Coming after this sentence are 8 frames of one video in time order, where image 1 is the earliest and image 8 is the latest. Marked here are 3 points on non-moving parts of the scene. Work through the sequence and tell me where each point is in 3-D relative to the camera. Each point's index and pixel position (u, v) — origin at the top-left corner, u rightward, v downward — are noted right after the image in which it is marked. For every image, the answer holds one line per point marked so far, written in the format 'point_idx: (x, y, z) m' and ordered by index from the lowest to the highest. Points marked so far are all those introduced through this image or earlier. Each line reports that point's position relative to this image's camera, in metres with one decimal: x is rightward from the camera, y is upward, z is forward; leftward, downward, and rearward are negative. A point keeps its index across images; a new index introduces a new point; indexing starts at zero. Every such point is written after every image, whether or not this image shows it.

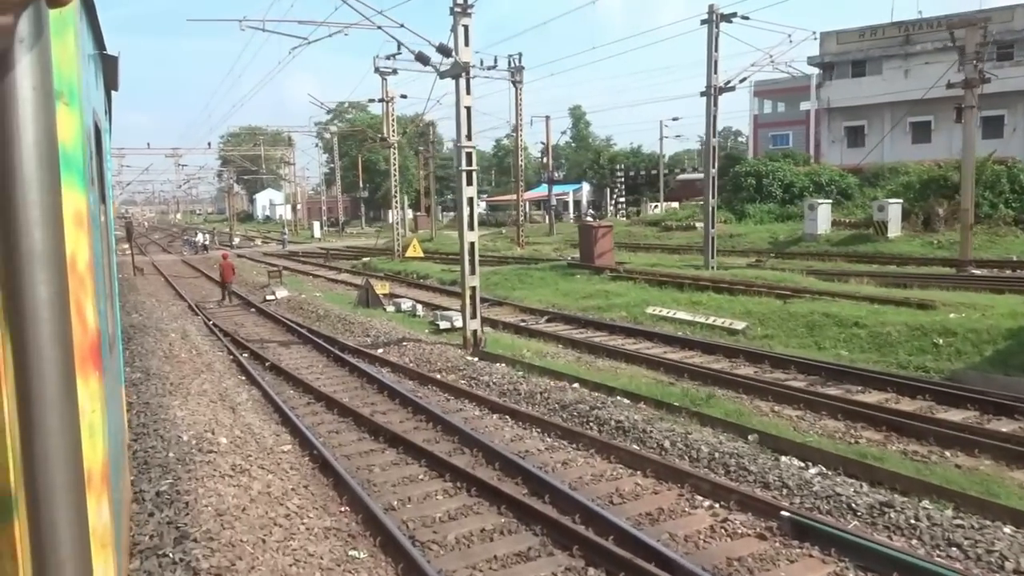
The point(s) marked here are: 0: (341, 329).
0: (-3.2, -0.8, +16.5) m
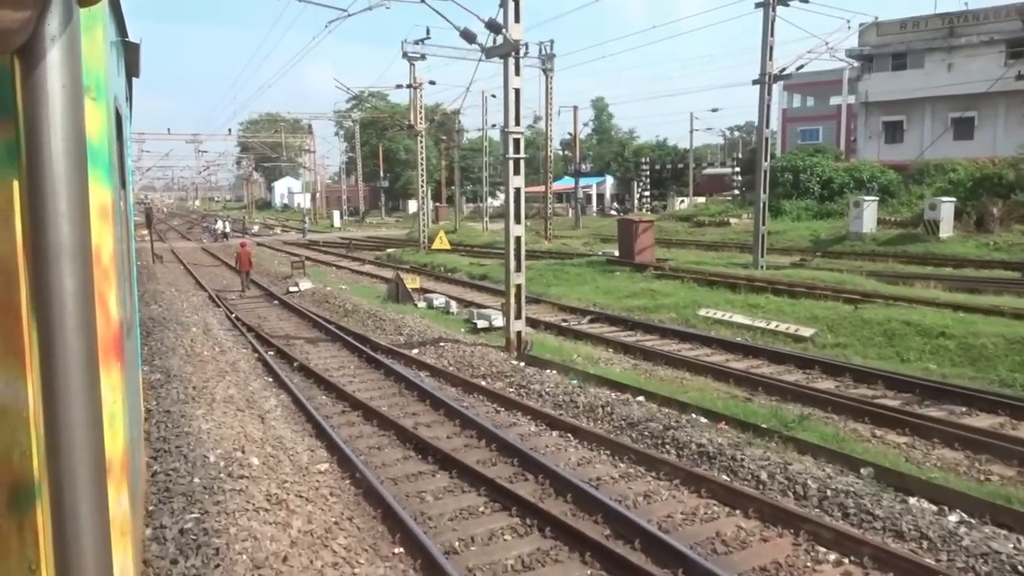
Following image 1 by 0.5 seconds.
0: (-2.4, -0.7, +15.5) m
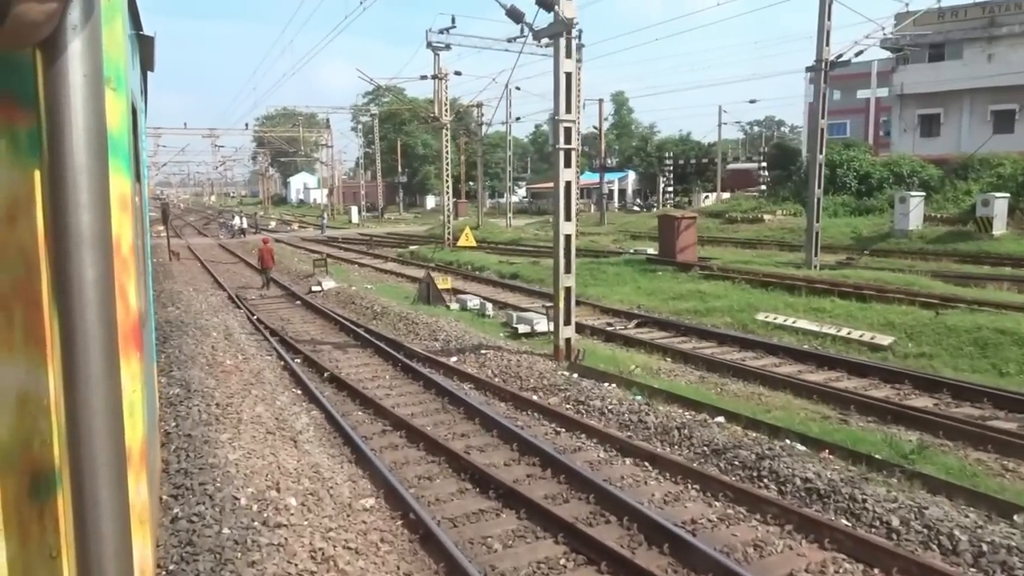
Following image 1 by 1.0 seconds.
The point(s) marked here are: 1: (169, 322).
0: (-1.8, -0.7, +14.4) m
1: (-5.6, -0.5, +14.5) m
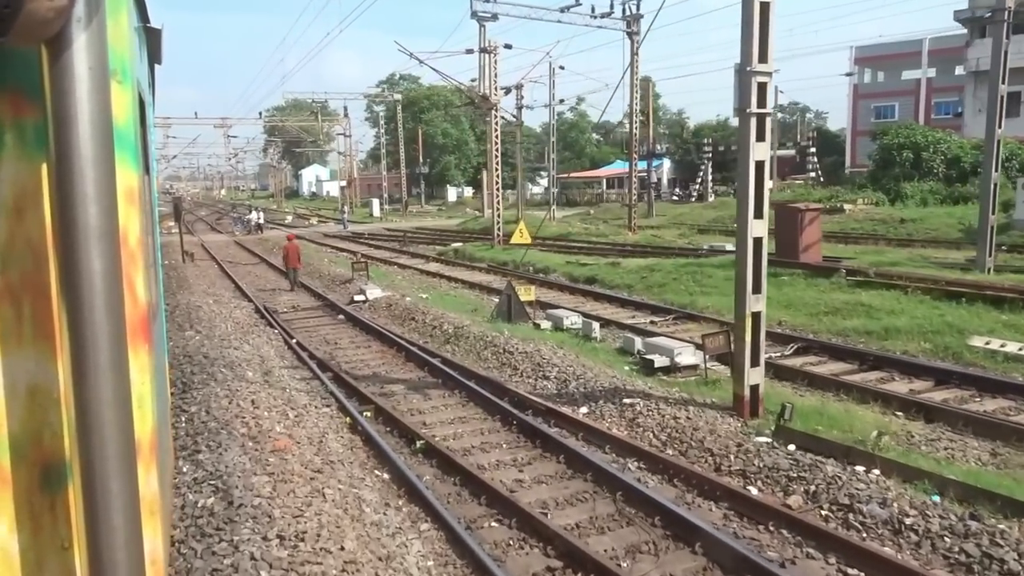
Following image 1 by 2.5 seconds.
0: (-0.2, -1.0, +11.0) m
1: (-4.0, -0.8, +11.0) m
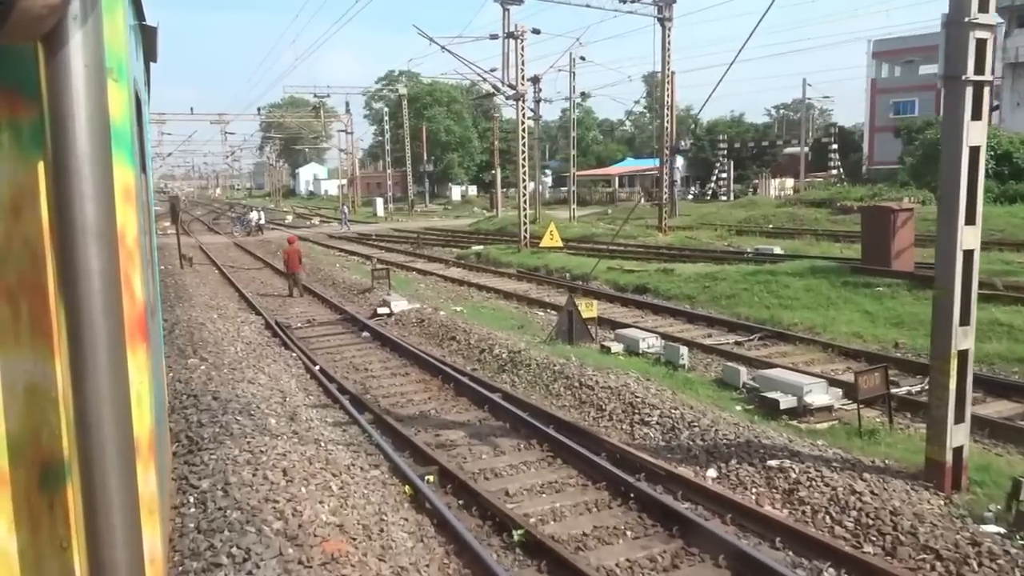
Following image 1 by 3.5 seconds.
0: (+0.6, -1.2, +8.9) m
1: (-3.2, -1.0, +8.9) m
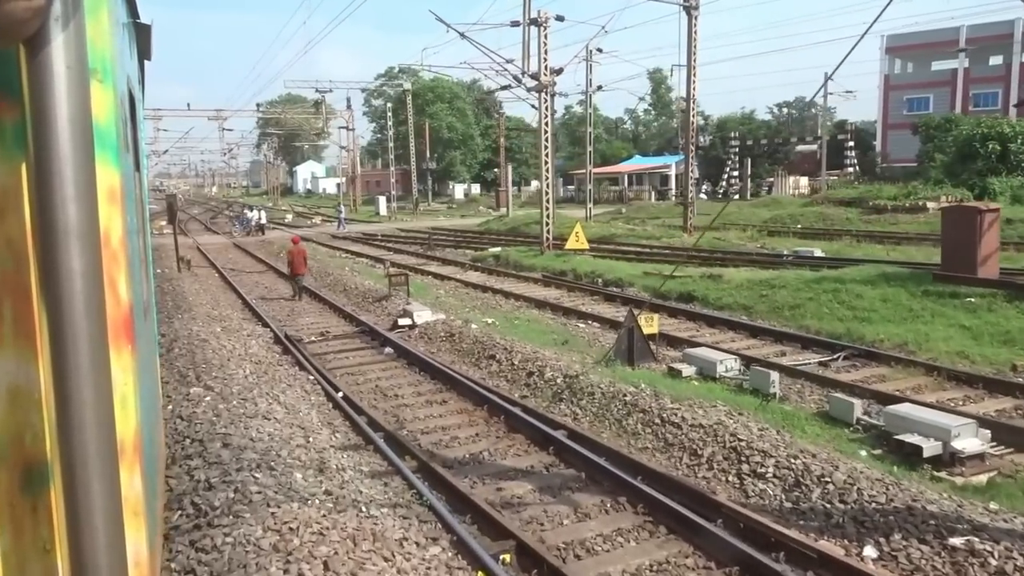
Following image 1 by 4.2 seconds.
0: (+1.2, -1.3, +7.3) m
1: (-2.6, -1.2, +7.3) m
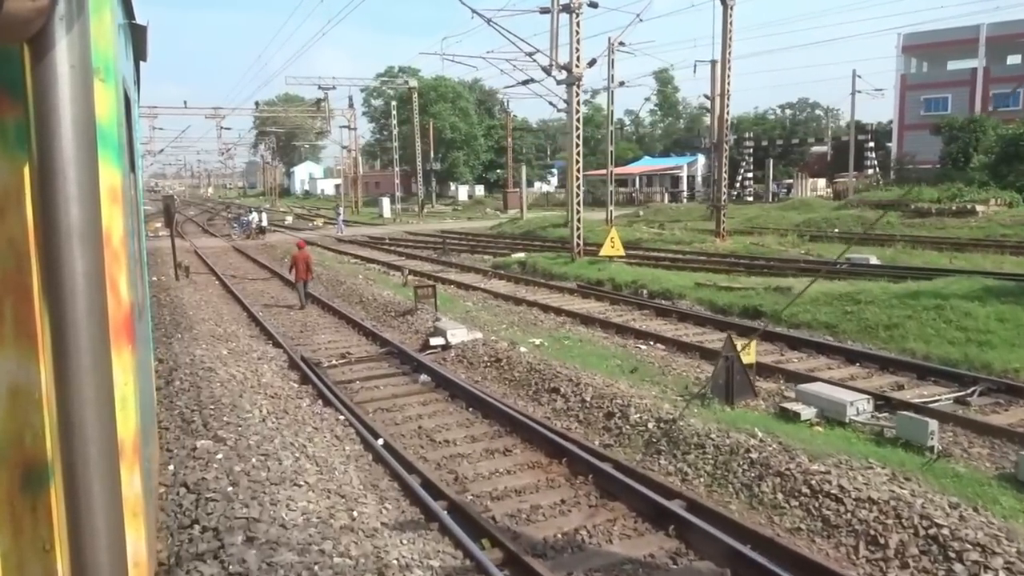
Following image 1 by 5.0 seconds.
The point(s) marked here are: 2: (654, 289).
0: (+1.9, -1.5, +5.6) m
1: (-1.9, -1.4, +5.5) m
2: (+2.5, 0.0, +16.3) m
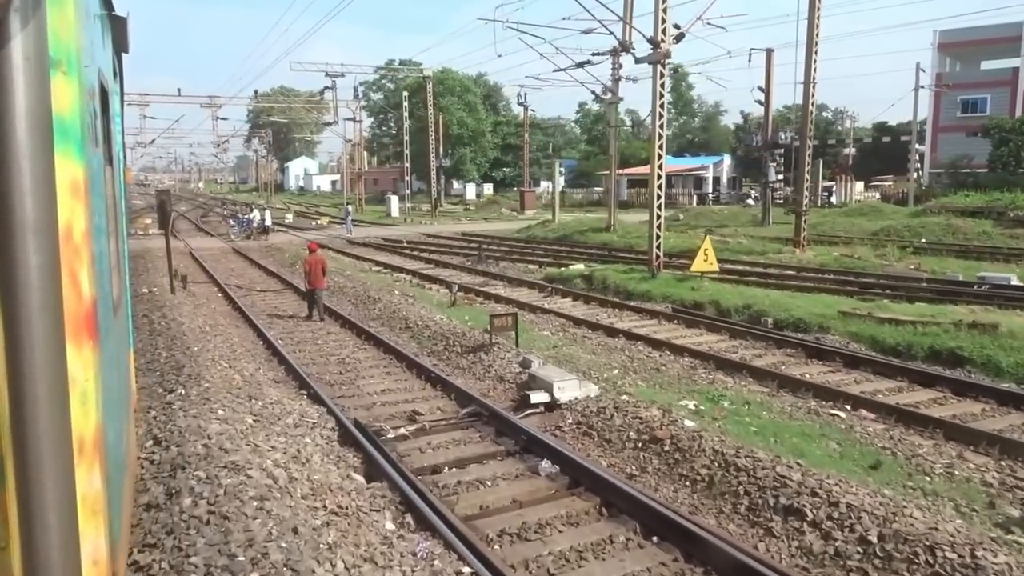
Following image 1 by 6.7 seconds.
0: (+3.3, -1.9, +2.1) m
1: (-0.5, -1.7, +2.0) m
2: (+3.8, -0.4, +12.8) m
